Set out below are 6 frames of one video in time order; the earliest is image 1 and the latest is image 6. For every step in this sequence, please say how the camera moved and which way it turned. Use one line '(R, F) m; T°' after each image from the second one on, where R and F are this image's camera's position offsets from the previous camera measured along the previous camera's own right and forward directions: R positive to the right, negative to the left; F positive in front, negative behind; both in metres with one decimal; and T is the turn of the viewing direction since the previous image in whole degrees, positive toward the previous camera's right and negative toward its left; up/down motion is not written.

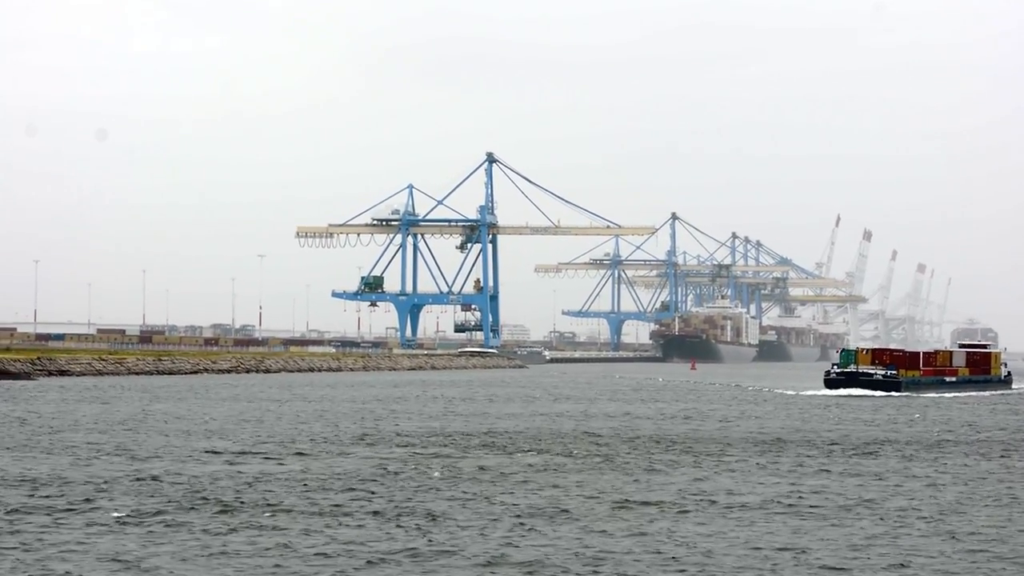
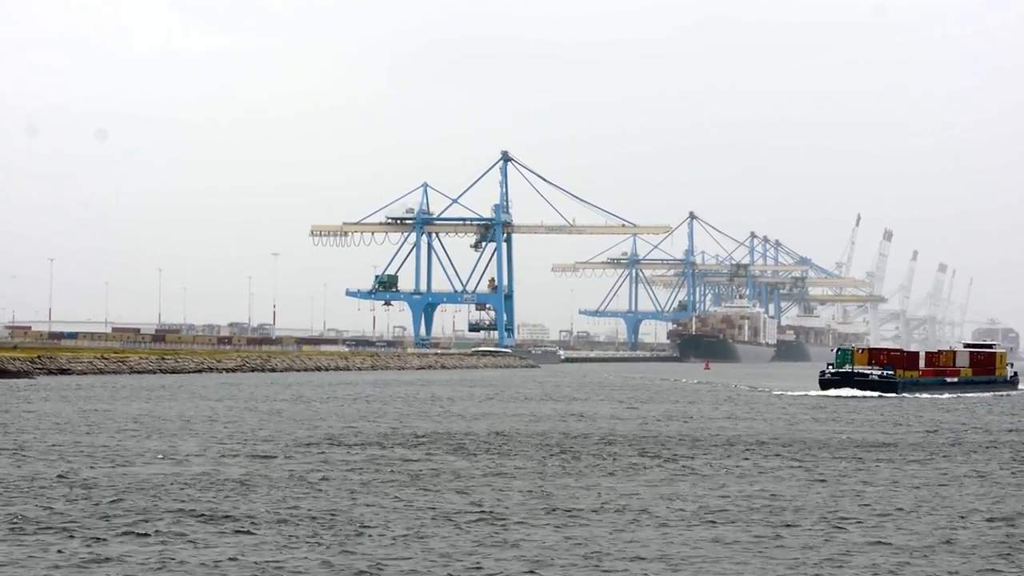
(+0.6, +0.6) m; -1°
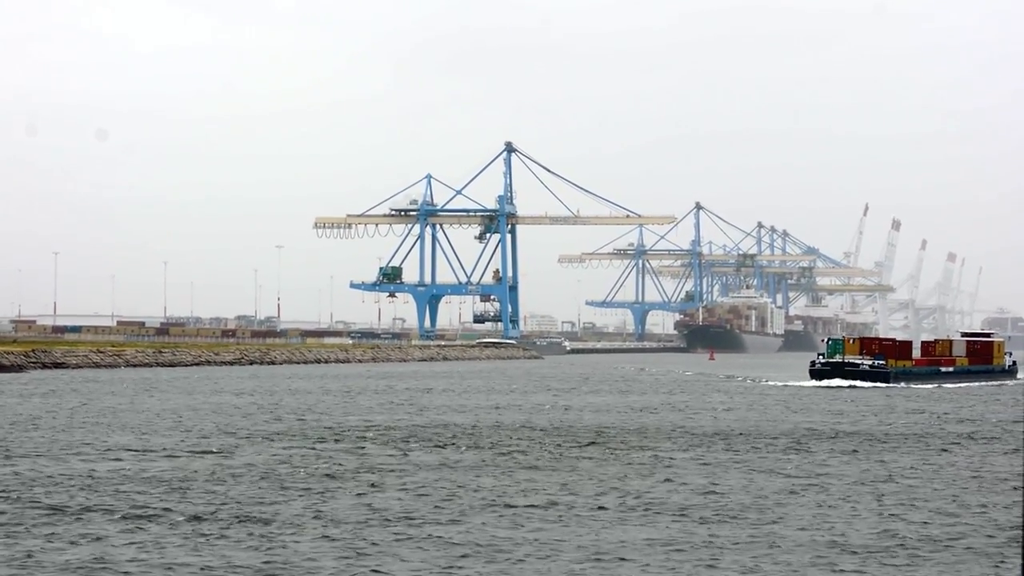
(+0.4, +0.4) m; 0°
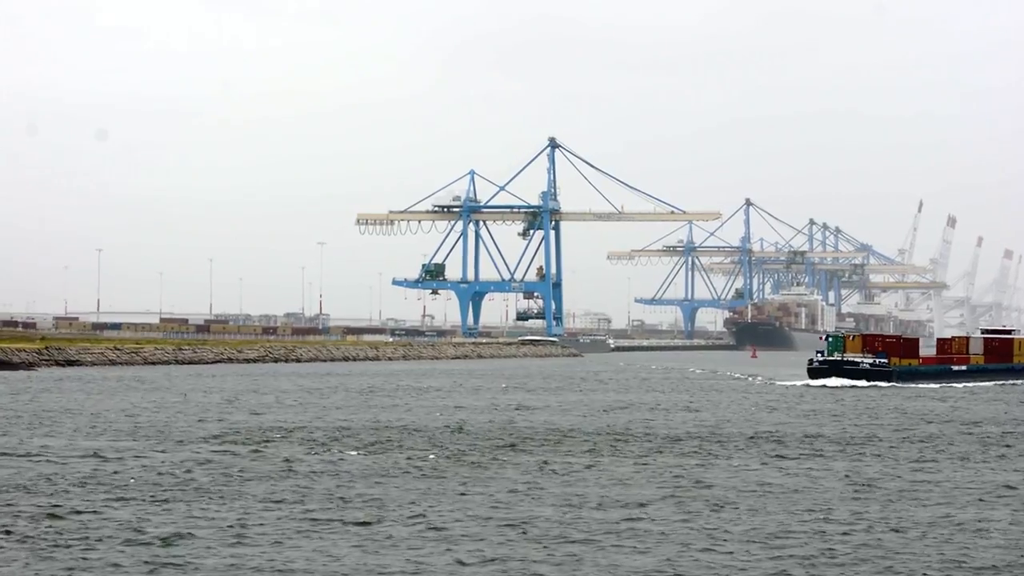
(+1.2, +1.2) m; -2°
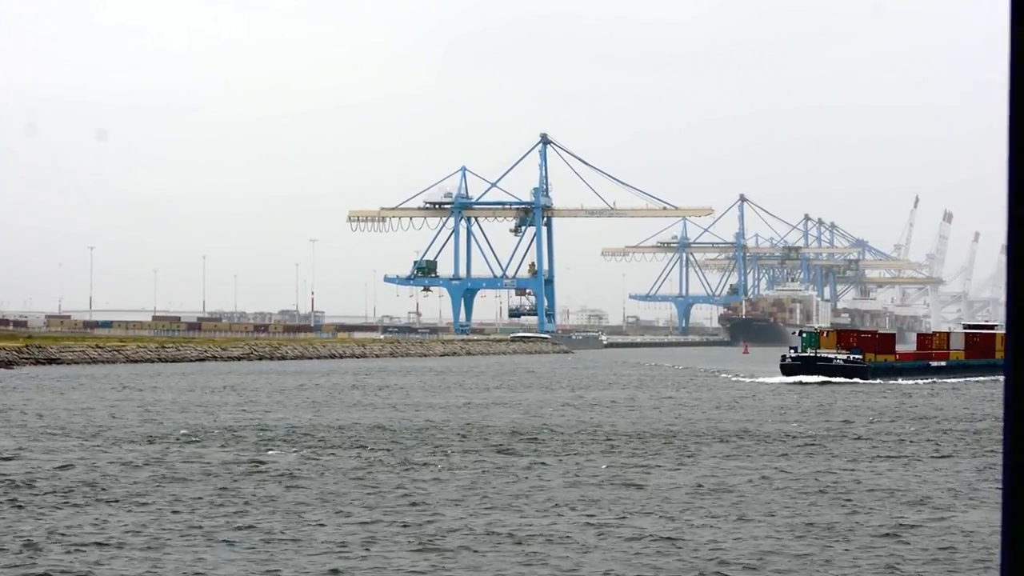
(+0.5, +0.4) m; 0°
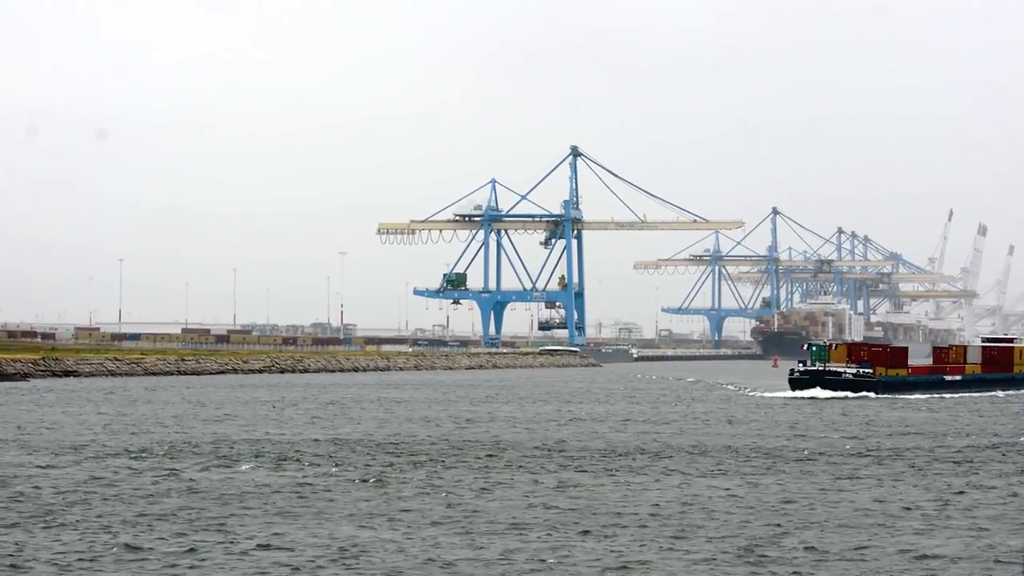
(+0.5, +0.4) m; -1°
